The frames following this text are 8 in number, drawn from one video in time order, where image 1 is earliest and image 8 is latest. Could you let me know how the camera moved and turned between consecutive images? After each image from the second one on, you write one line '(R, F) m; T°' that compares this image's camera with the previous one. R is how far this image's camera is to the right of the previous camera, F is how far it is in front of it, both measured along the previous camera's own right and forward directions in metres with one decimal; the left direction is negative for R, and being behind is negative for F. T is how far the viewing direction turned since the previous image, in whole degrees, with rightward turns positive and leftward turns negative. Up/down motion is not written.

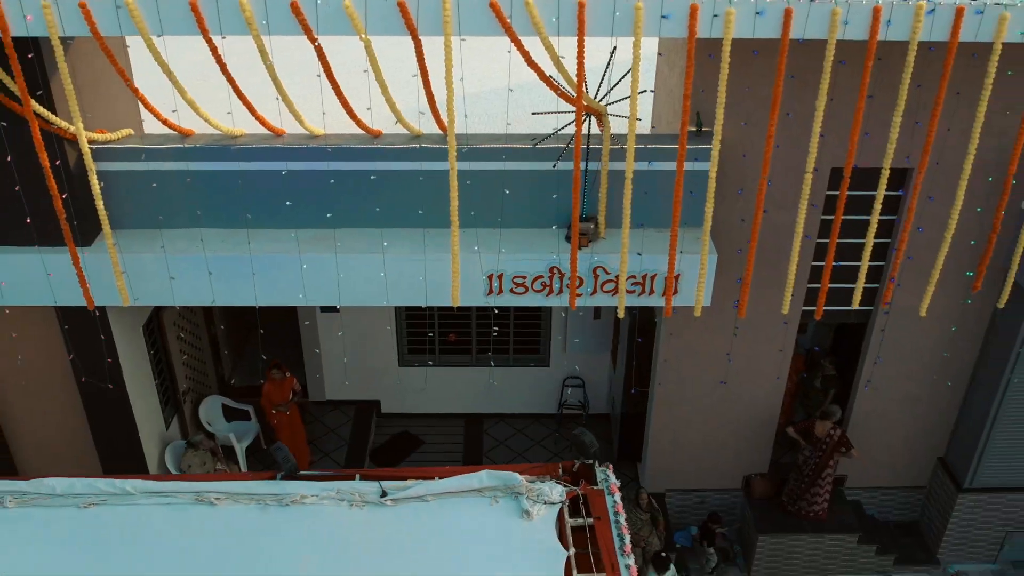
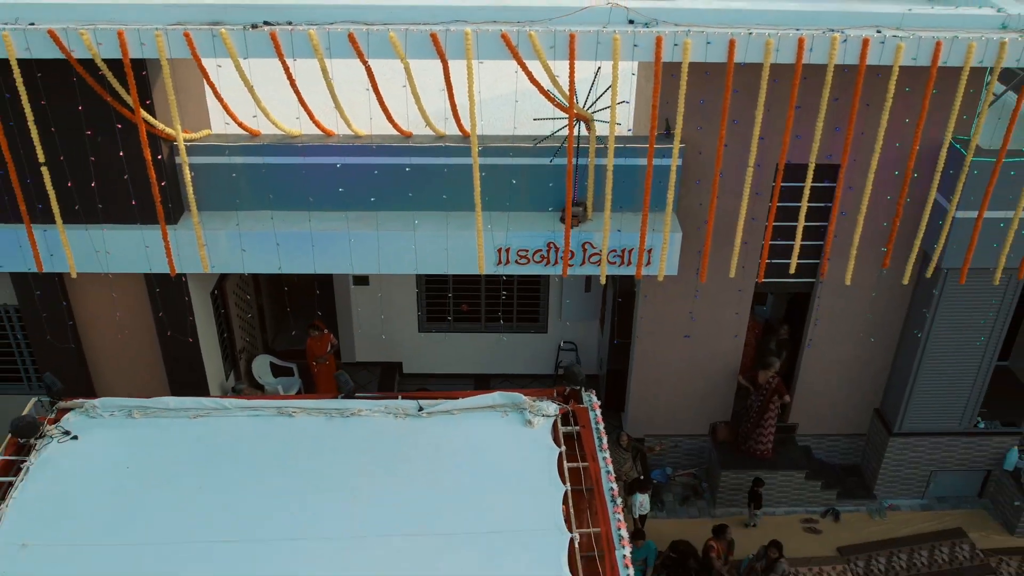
(0.0, -1.6) m; 0°
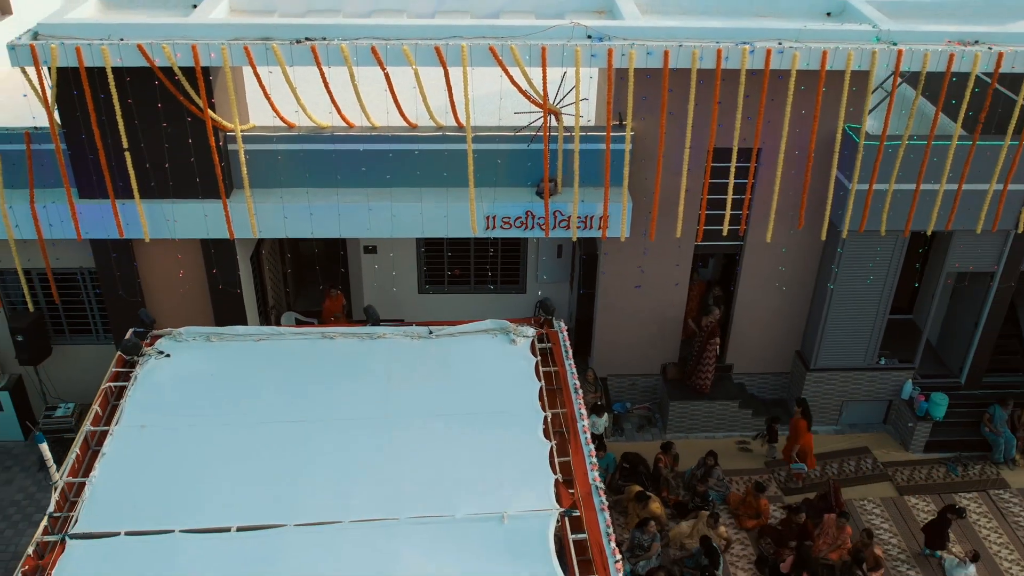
(-0.1, -2.1) m; +1°
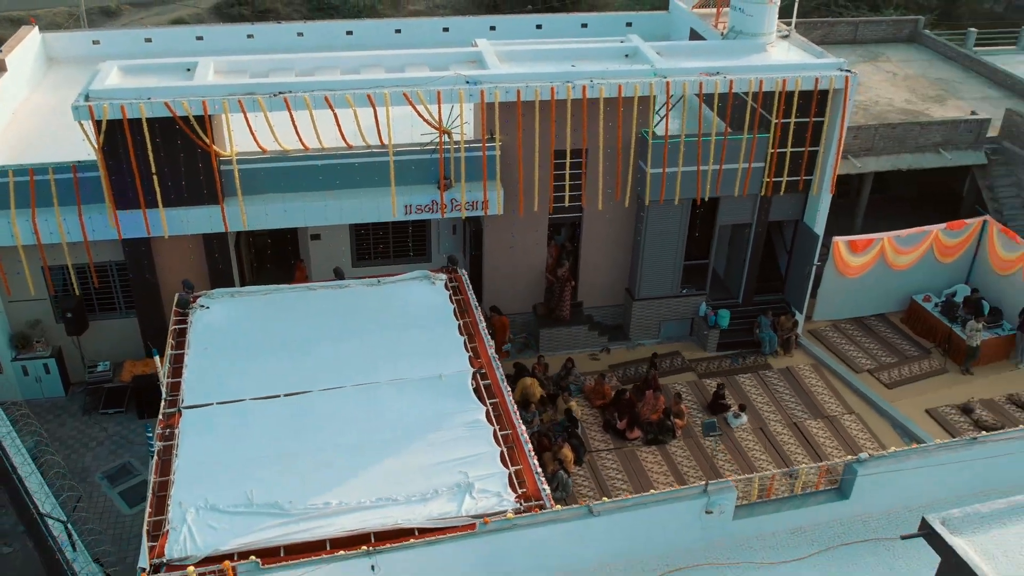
(-0.5, -4.9) m; +7°
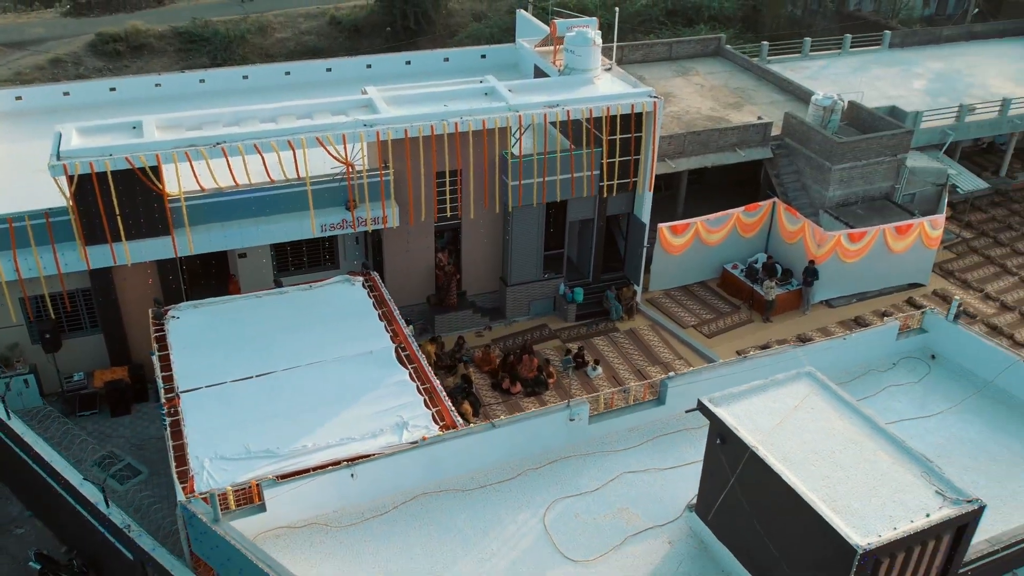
(-0.6, -4.2) m; +8°
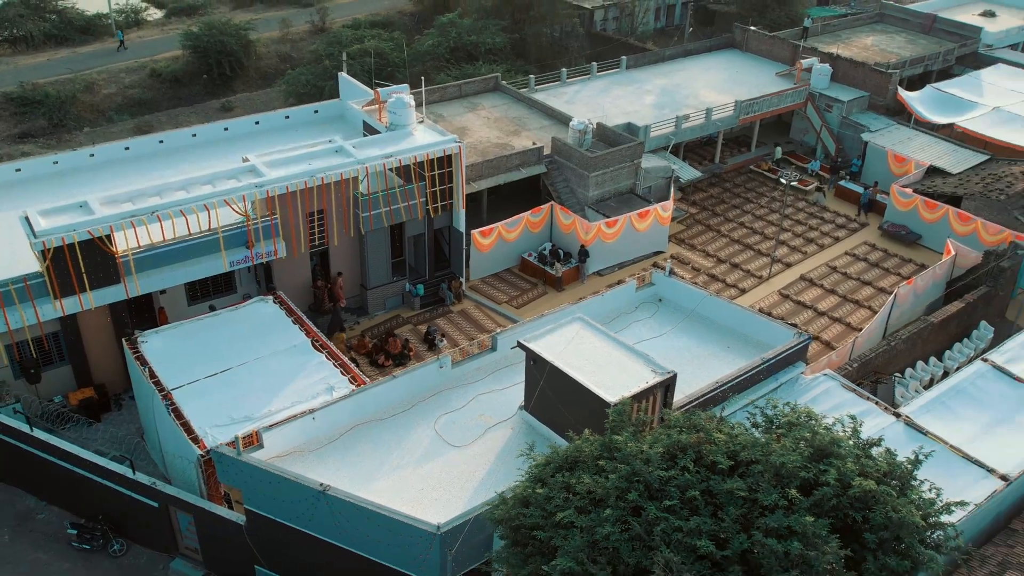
(-1.7, -7.8) m; +11°
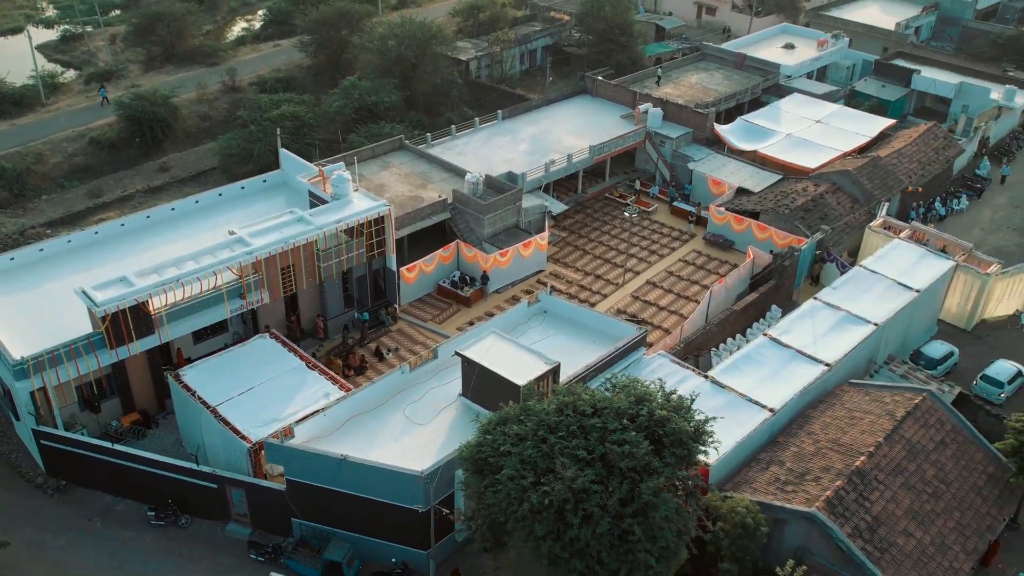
(-1.6, -10.2) m; +7°
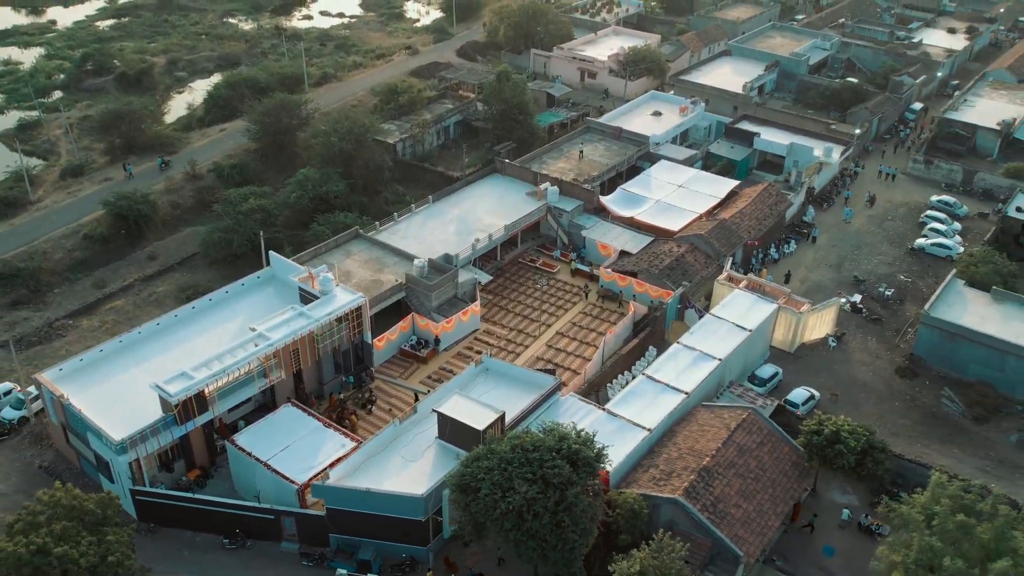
(-2.1, -13.9) m; +6°
